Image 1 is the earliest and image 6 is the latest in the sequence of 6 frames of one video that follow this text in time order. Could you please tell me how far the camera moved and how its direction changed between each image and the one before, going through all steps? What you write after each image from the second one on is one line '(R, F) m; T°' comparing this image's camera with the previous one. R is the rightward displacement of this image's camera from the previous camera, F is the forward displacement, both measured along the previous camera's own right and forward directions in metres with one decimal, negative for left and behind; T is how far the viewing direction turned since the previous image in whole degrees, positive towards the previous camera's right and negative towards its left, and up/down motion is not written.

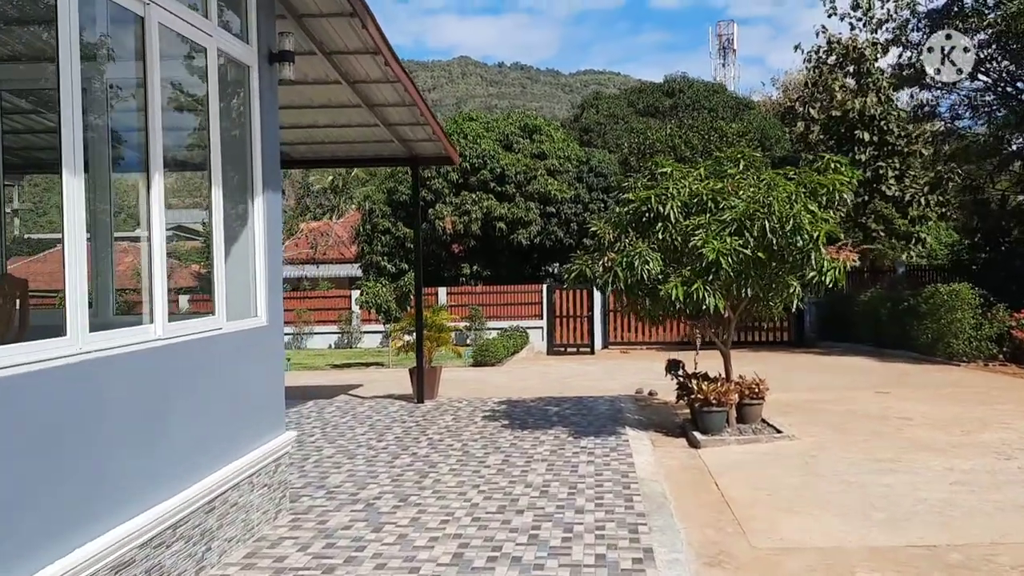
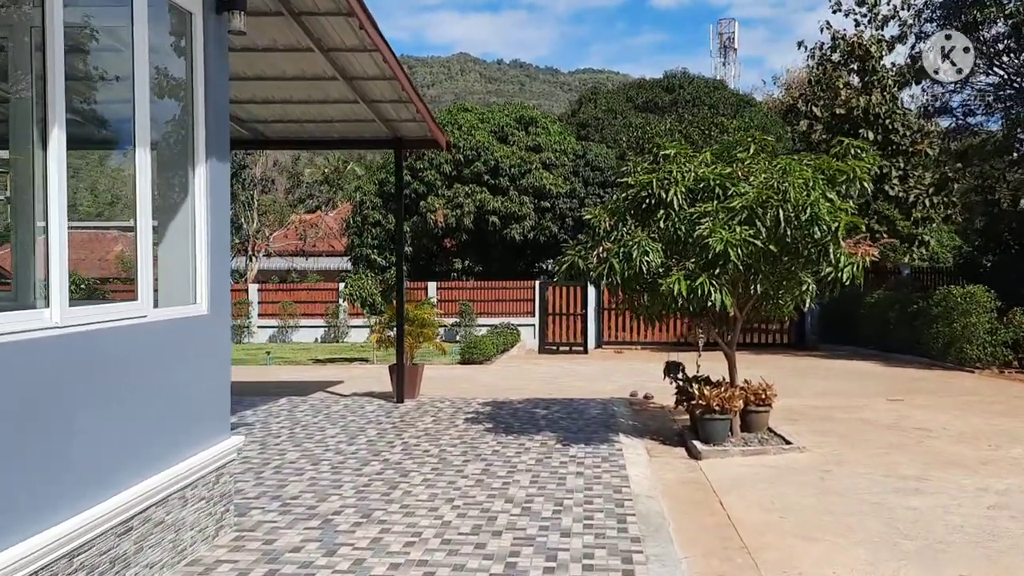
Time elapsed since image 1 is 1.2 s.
(+0.1, +0.7) m; 0°
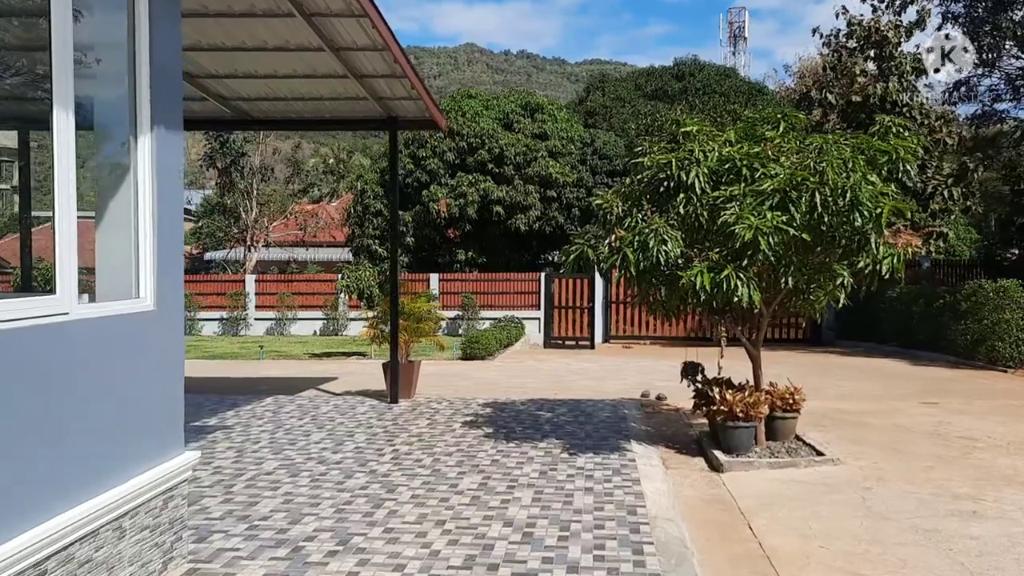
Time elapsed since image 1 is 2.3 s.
(0.0, +0.7) m; 0°
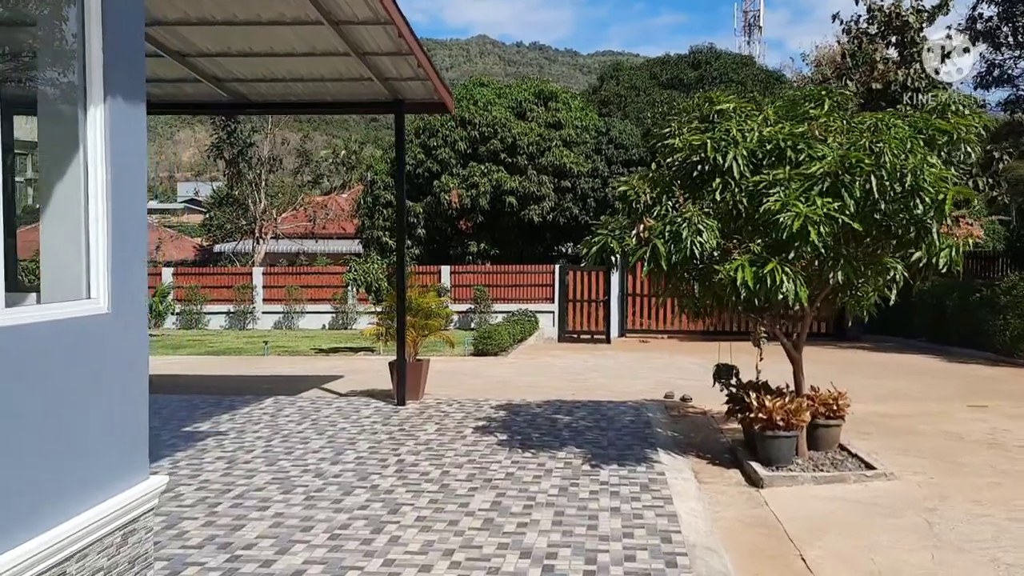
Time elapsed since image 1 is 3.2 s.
(0.0, +0.6) m; -1°
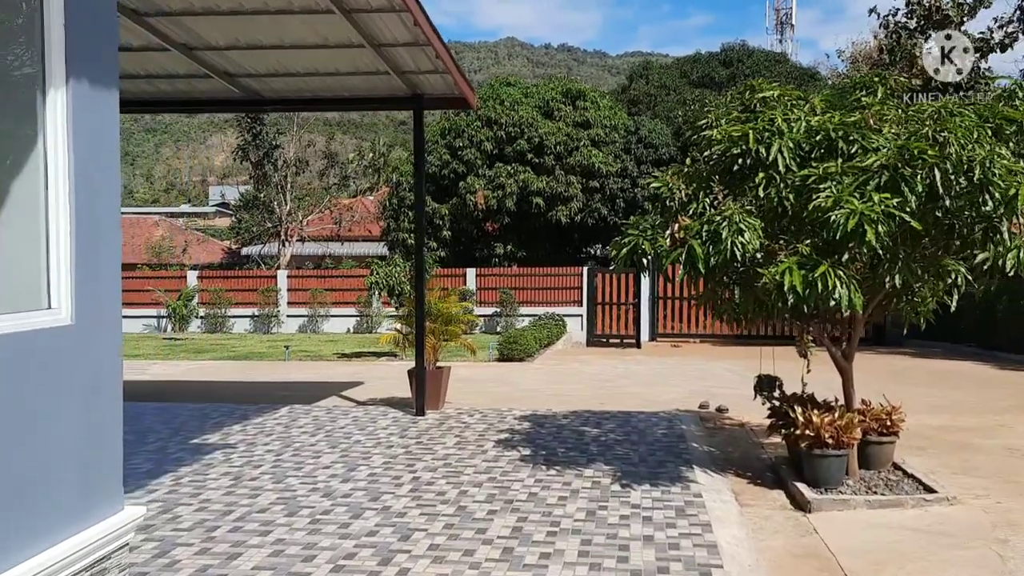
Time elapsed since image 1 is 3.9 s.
(0.0, +0.5) m; -2°
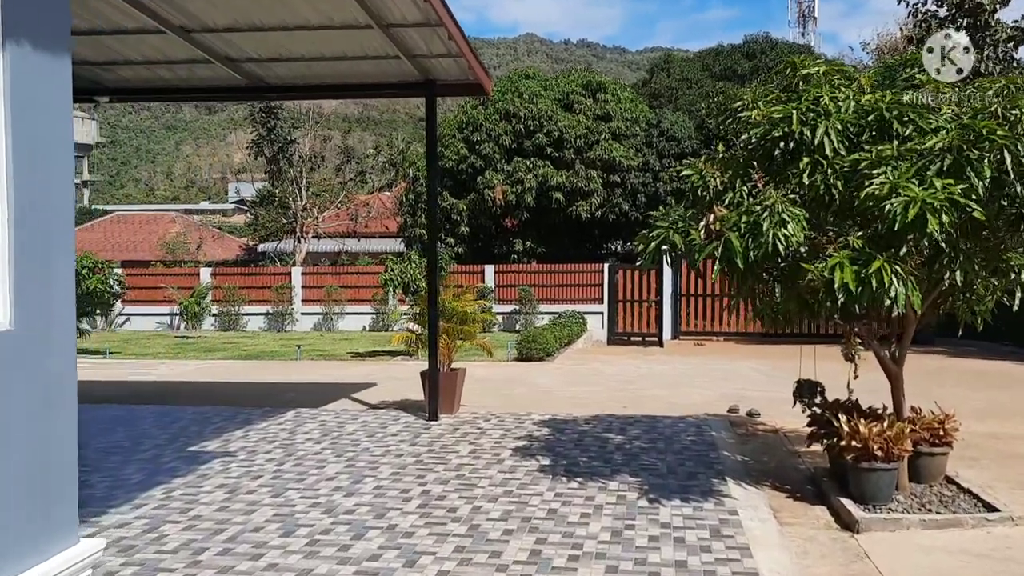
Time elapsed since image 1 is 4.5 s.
(0.0, +0.5) m; -1°
